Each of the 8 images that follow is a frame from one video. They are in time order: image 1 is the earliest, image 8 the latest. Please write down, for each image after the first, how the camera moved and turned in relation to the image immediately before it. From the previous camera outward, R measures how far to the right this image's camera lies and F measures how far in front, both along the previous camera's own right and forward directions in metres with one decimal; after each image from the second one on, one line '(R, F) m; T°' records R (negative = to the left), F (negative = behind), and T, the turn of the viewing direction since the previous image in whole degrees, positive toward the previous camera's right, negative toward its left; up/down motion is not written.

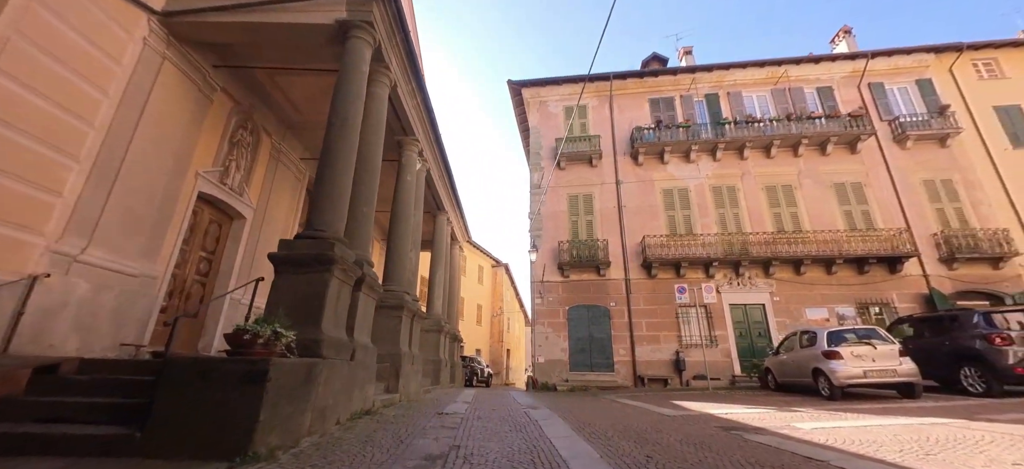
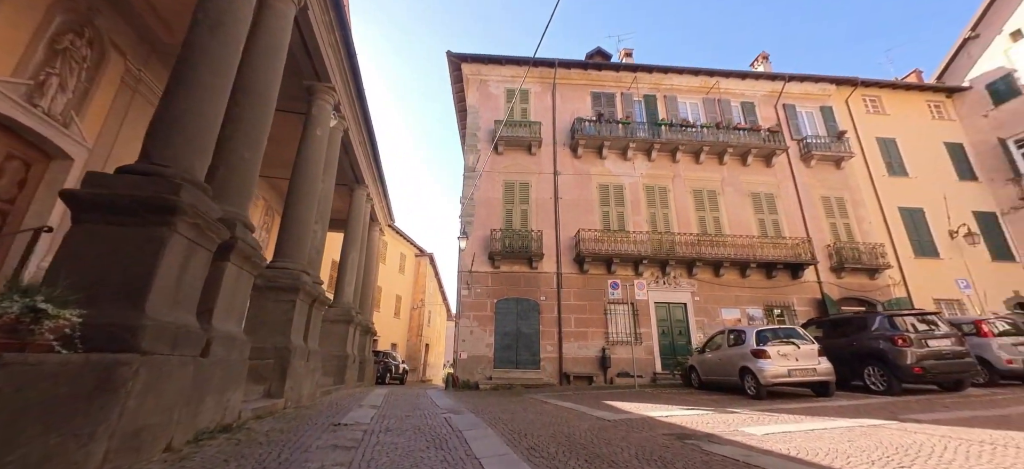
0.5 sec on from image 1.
(-0.1, +1.1) m; +11°
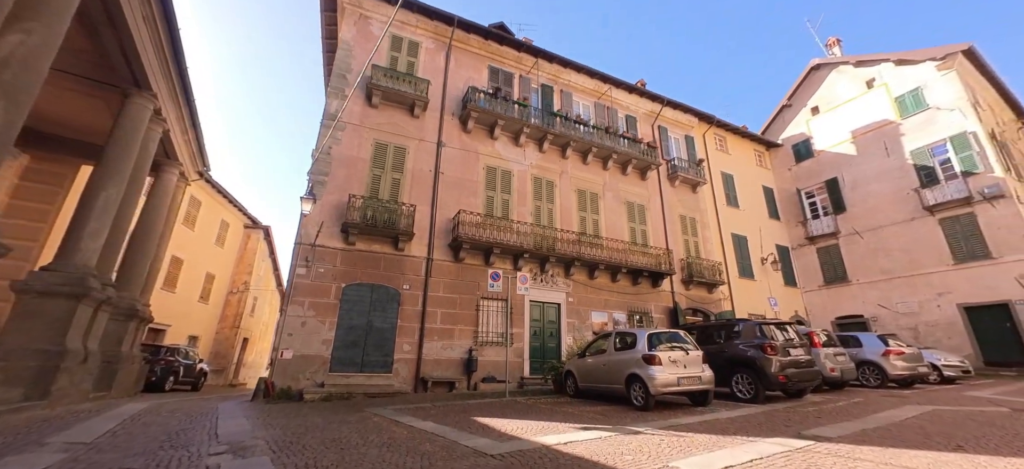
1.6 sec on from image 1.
(+0.1, +2.2) m; +19°
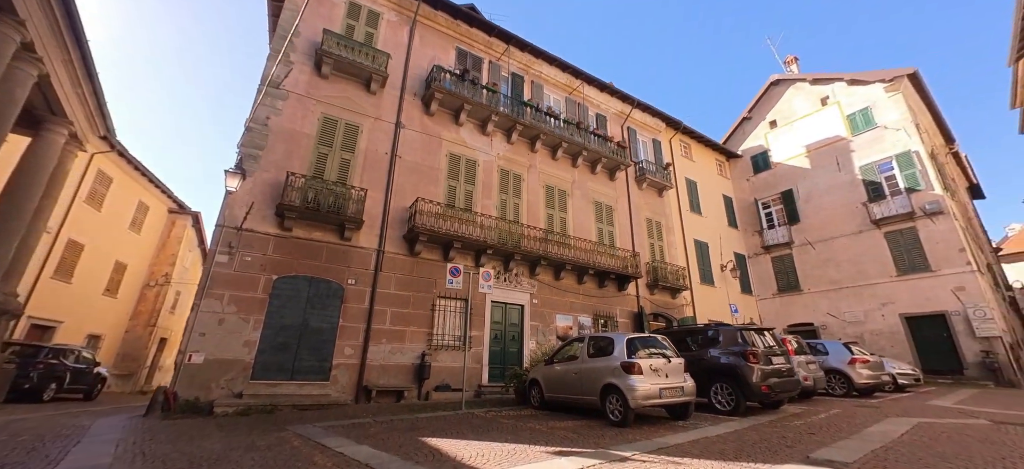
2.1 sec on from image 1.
(-0.1, +1.1) m; +6°
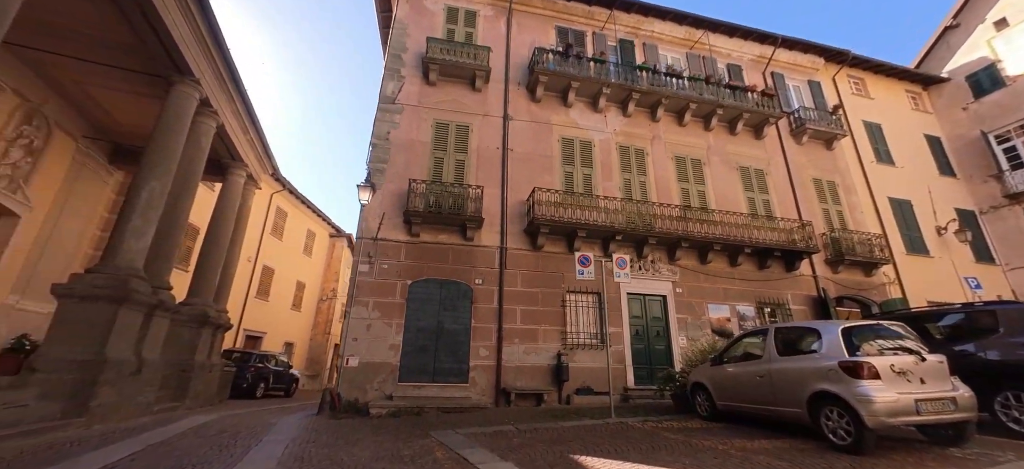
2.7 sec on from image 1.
(-0.2, +0.9) m; -17°
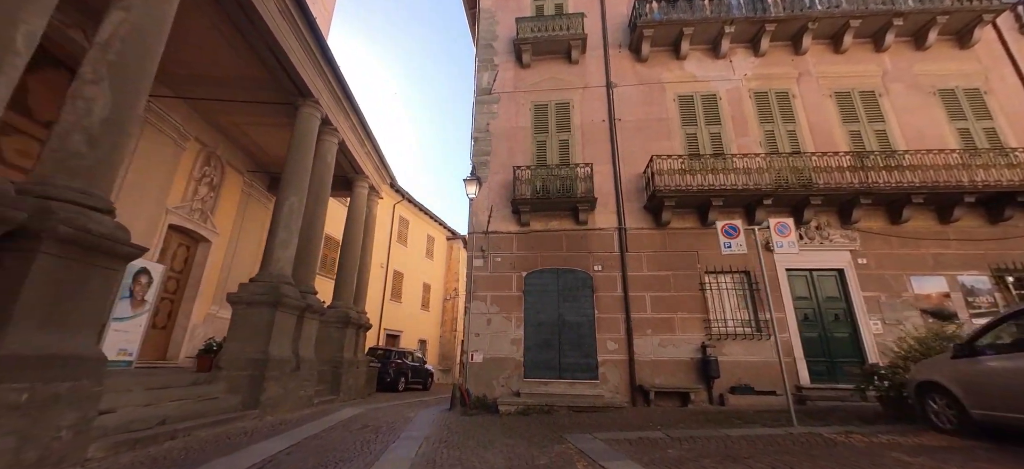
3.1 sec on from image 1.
(-0.2, +0.8) m; -16°
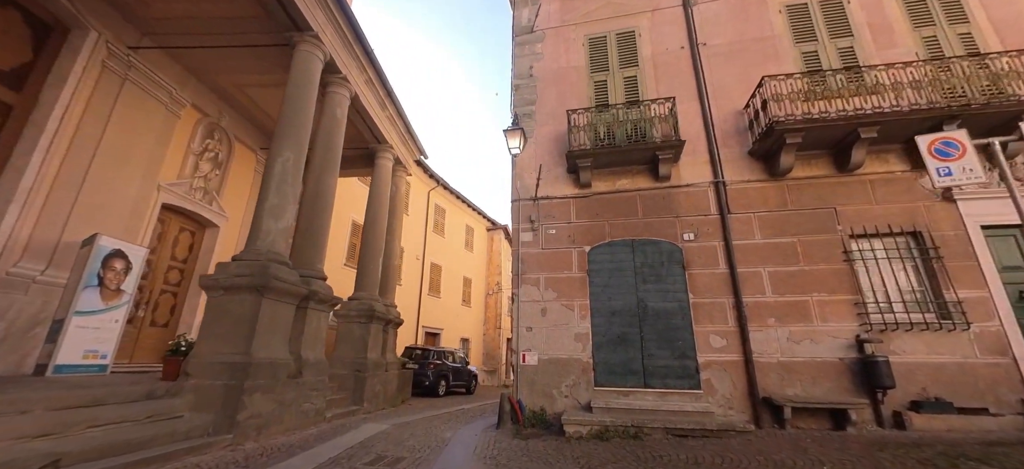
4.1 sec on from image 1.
(-0.3, +2.2) m; -6°
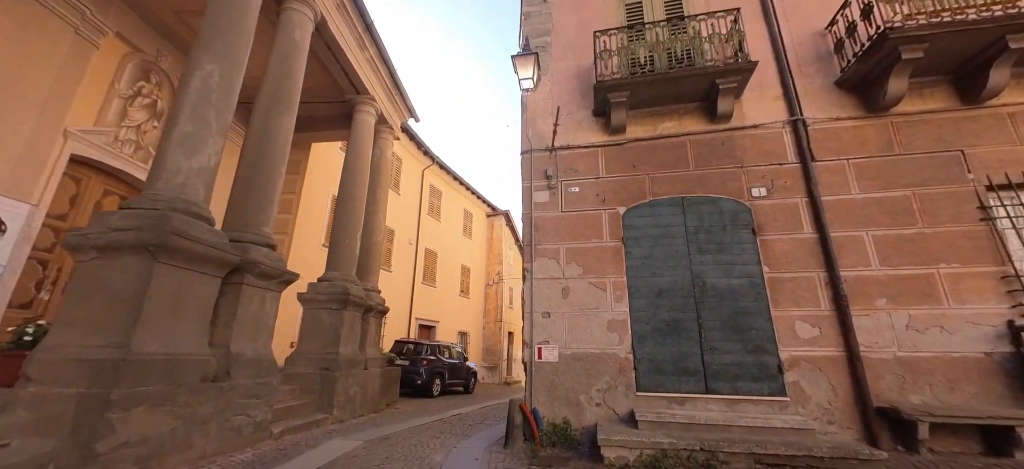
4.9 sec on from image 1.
(-0.2, +1.7) m; 0°
